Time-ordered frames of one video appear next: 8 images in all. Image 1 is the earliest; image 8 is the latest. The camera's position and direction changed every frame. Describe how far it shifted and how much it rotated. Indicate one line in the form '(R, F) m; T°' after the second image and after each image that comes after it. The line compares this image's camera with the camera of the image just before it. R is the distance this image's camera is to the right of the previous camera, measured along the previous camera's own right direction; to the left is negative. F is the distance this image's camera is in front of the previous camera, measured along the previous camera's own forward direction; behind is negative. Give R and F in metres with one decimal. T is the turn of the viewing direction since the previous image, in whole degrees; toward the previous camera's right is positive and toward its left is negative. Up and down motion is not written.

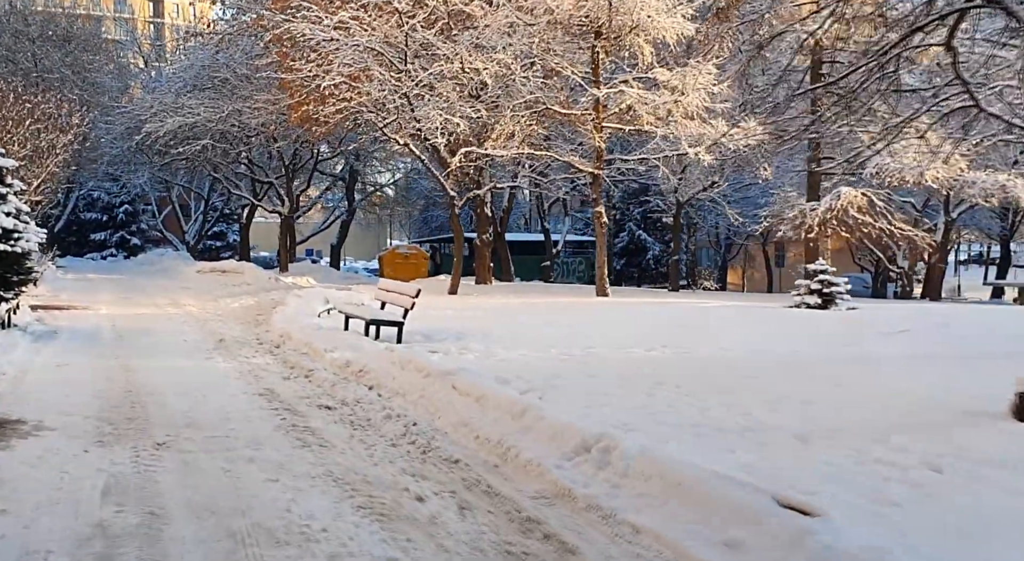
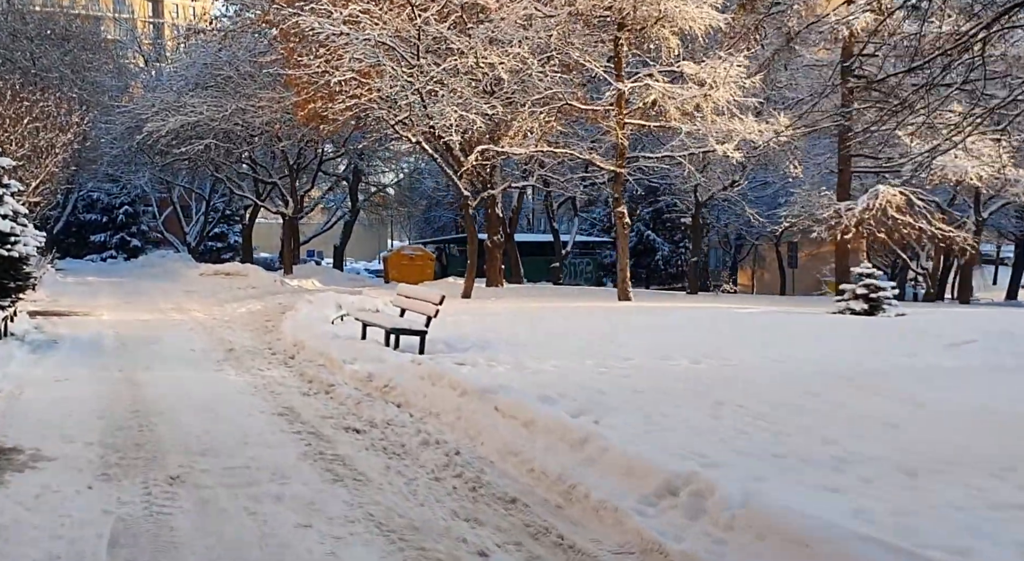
(-0.3, +1.0) m; 0°
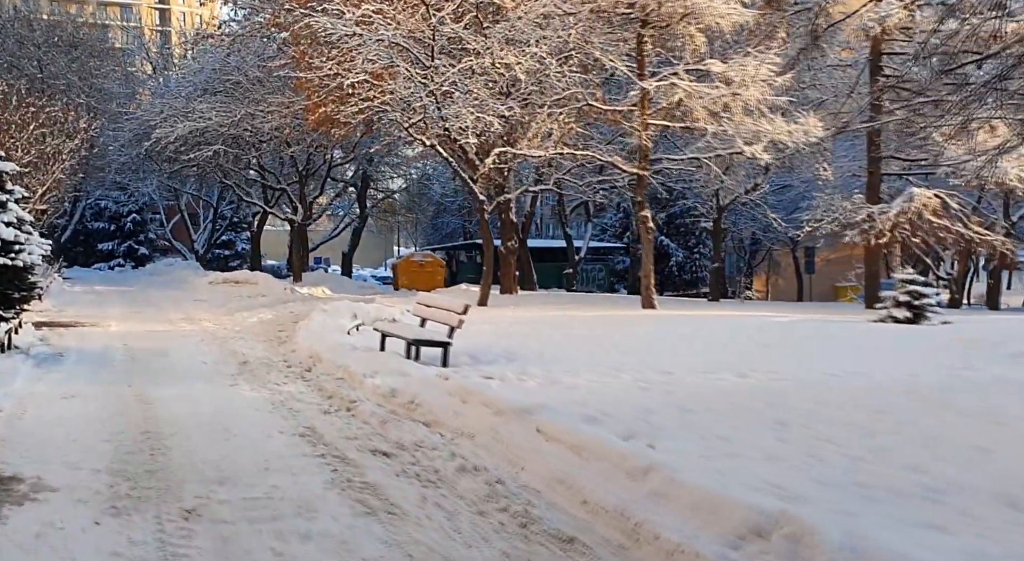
(-0.2, +0.7) m; 0°
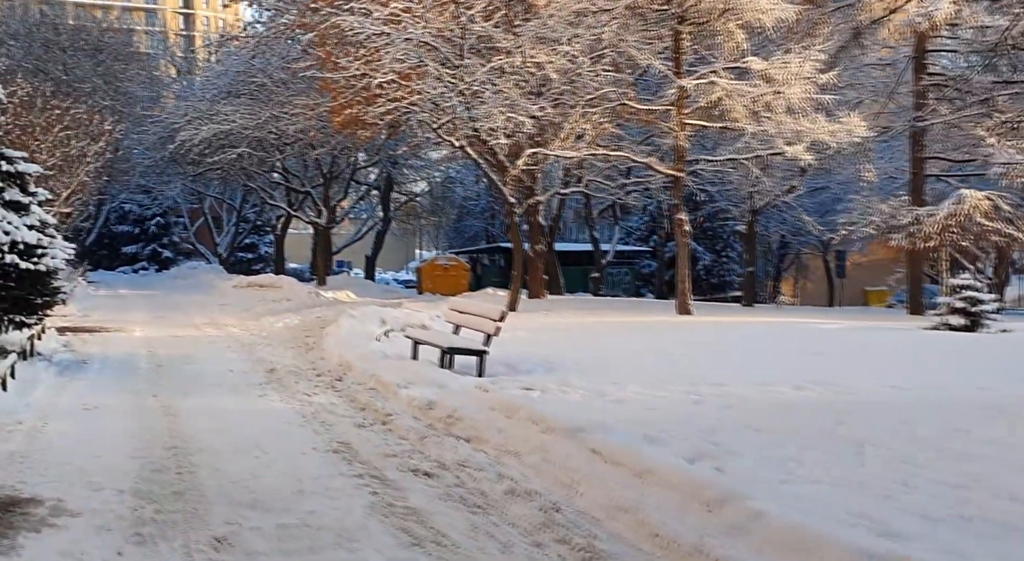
(-0.2, +0.6) m; -1°
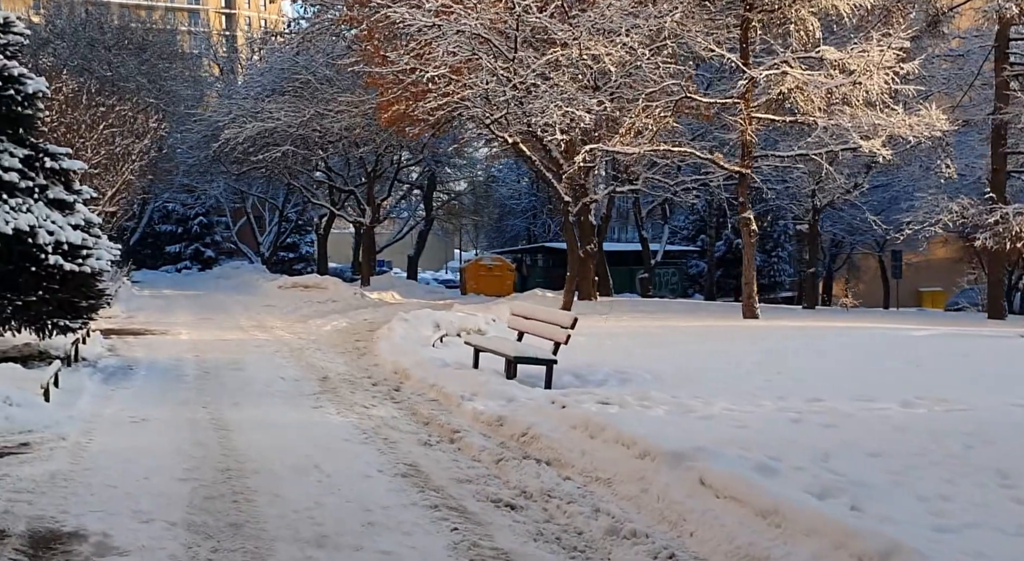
(-0.3, +0.8) m; -2°
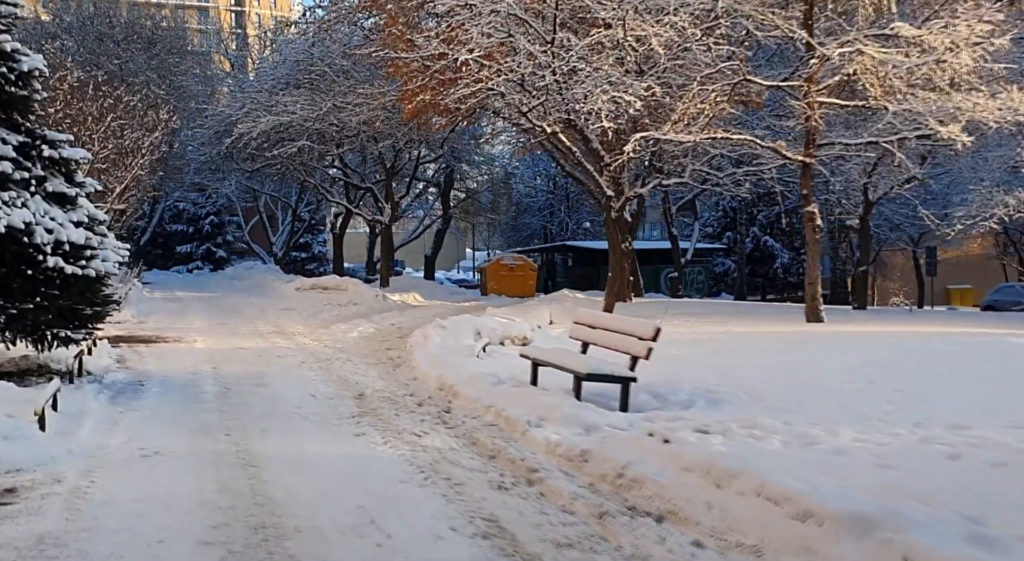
(-0.5, +1.7) m; 0°
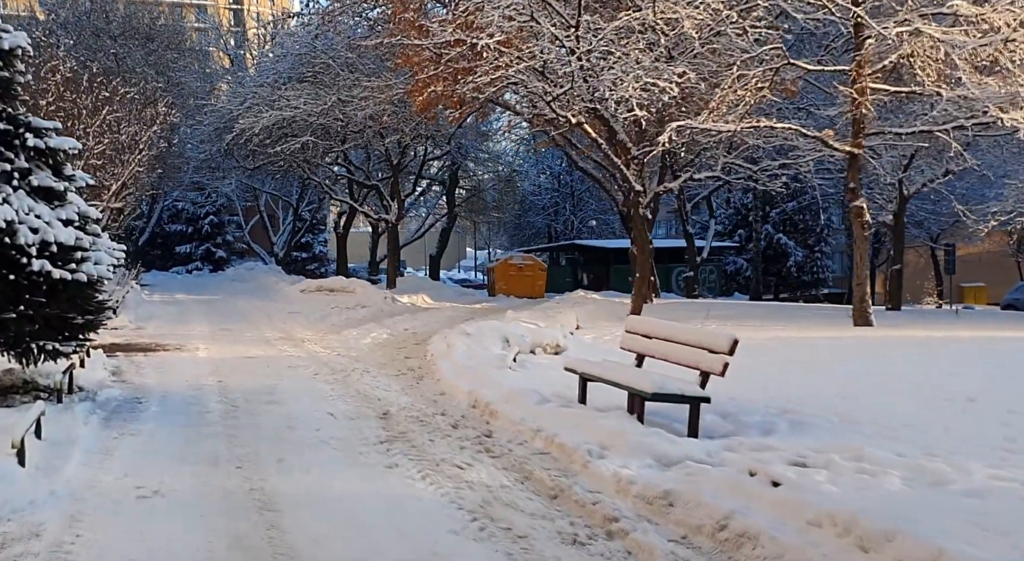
(-0.4, +1.4) m; 0°
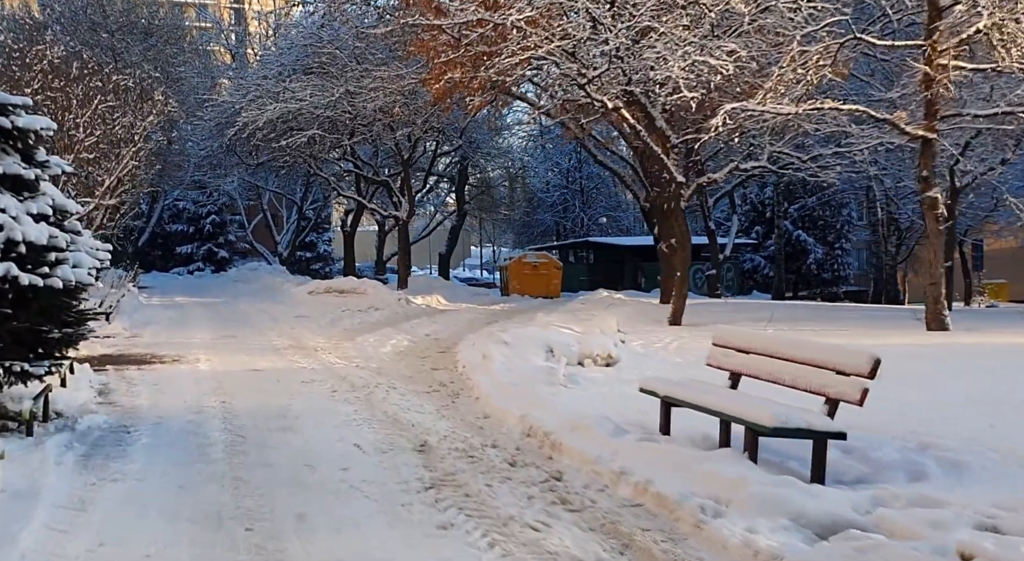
(-0.4, +1.9) m; 0°
